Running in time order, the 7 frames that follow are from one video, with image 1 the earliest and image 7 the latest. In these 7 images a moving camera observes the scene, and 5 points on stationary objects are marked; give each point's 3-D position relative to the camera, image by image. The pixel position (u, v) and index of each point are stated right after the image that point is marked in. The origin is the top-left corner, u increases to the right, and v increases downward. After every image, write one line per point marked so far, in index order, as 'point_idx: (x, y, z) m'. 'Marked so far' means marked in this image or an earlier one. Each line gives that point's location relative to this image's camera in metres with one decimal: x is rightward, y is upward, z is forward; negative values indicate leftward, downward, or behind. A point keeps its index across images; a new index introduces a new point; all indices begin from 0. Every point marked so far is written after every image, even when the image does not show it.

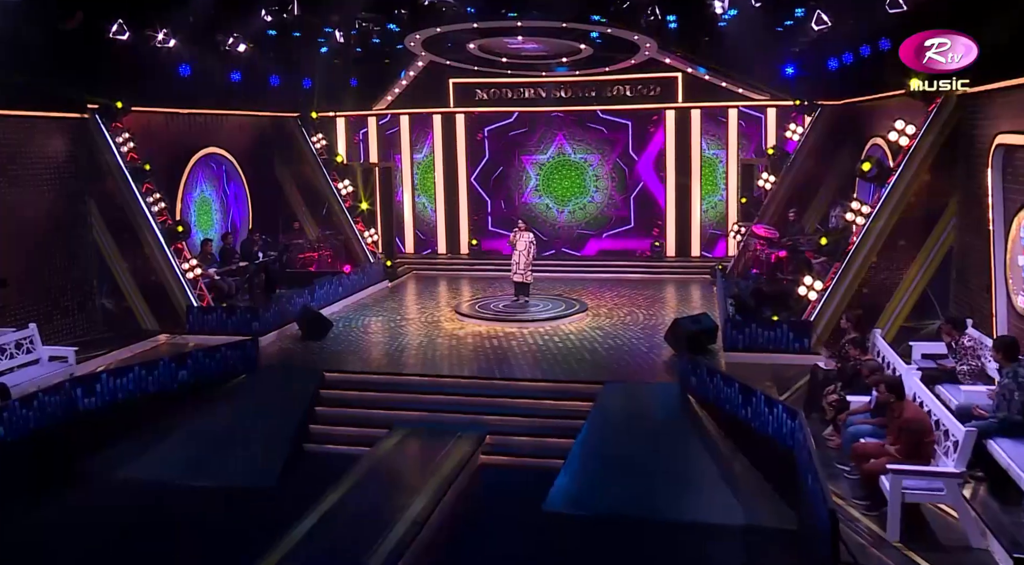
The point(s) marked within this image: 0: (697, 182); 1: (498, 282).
0: (+4.0, +2.2, +16.9) m
1: (-0.4, 0.0, +16.3) m
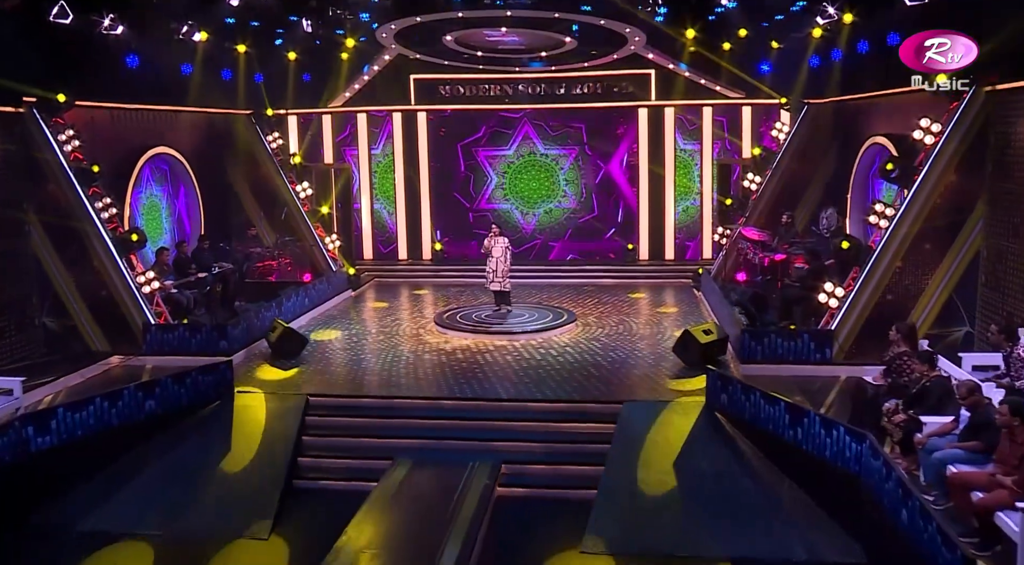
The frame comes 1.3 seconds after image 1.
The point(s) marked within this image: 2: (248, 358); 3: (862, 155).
0: (+3.3, +2.1, +16.5) m
1: (-0.9, -0.1, +15.4) m
2: (-3.5, -1.0, +10.5) m
3: (+5.5, +2.0, +12.2) m
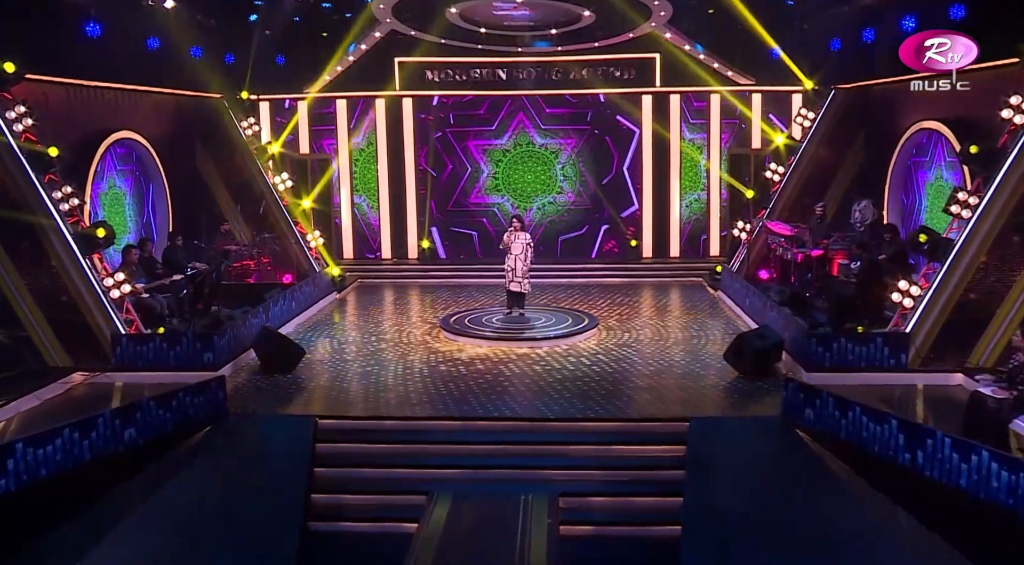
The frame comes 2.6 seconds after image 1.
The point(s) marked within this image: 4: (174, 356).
0: (+3.2, +2.1, +15.5) m
1: (-0.9, -0.1, +14.2) m
2: (-3.2, -1.0, +9.1) m
3: (+5.6, +2.0, +11.4) m
4: (-3.7, -0.8, +8.7) m
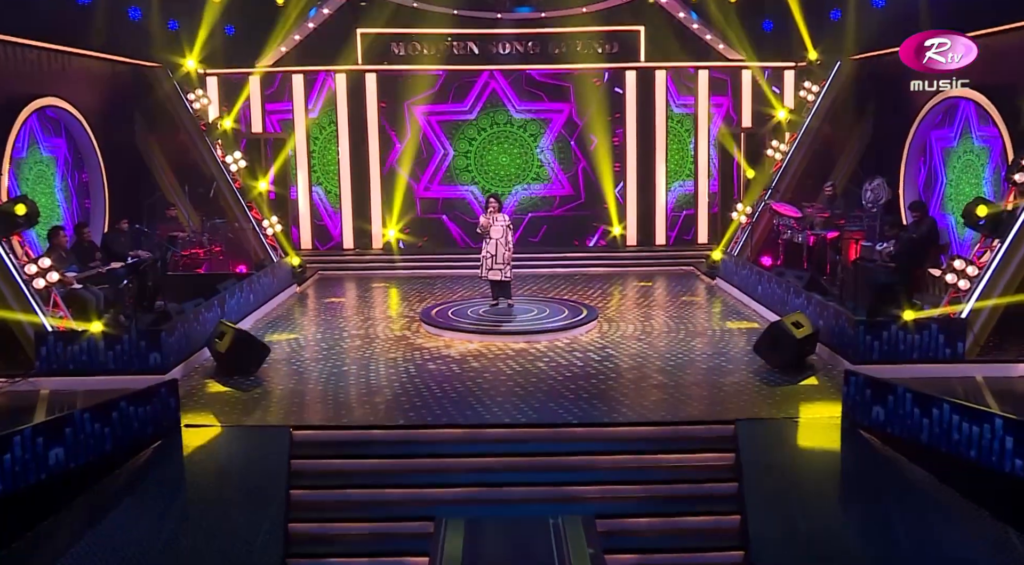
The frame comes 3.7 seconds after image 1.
0: (+2.8, +2.3, +14.5) m
1: (-1.2, 0.0, +12.9) m
2: (-3.2, -0.9, +7.7) m
3: (+5.4, +2.2, +10.6) m
4: (-3.7, -0.7, +7.2) m
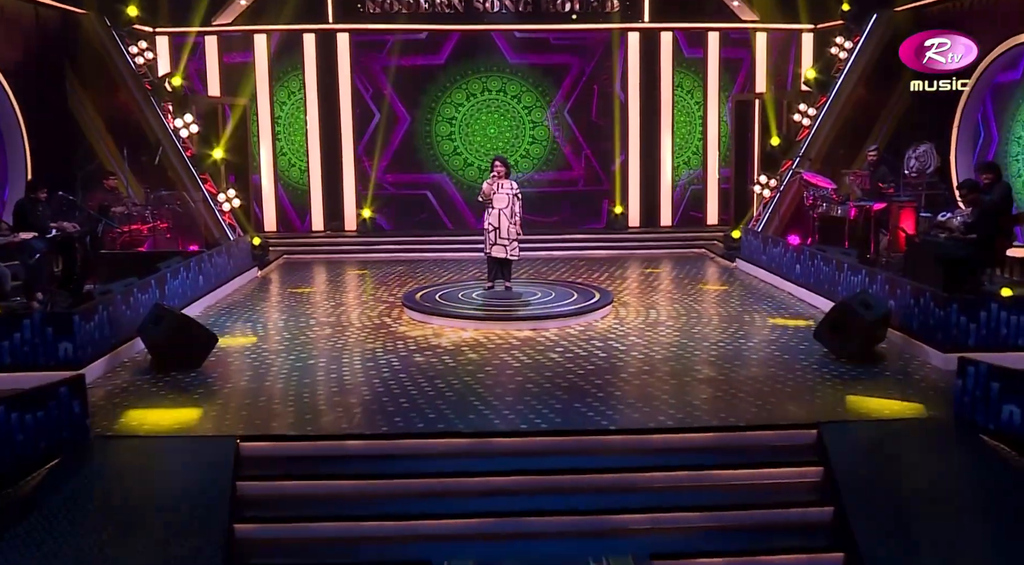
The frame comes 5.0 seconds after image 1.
0: (+2.6, +2.6, +13.1) m
1: (-1.3, +0.2, +11.4) m
2: (-3.1, -0.7, +6.1) m
3: (+5.4, +2.5, +9.3) m
4: (-3.6, -0.5, +5.6) m
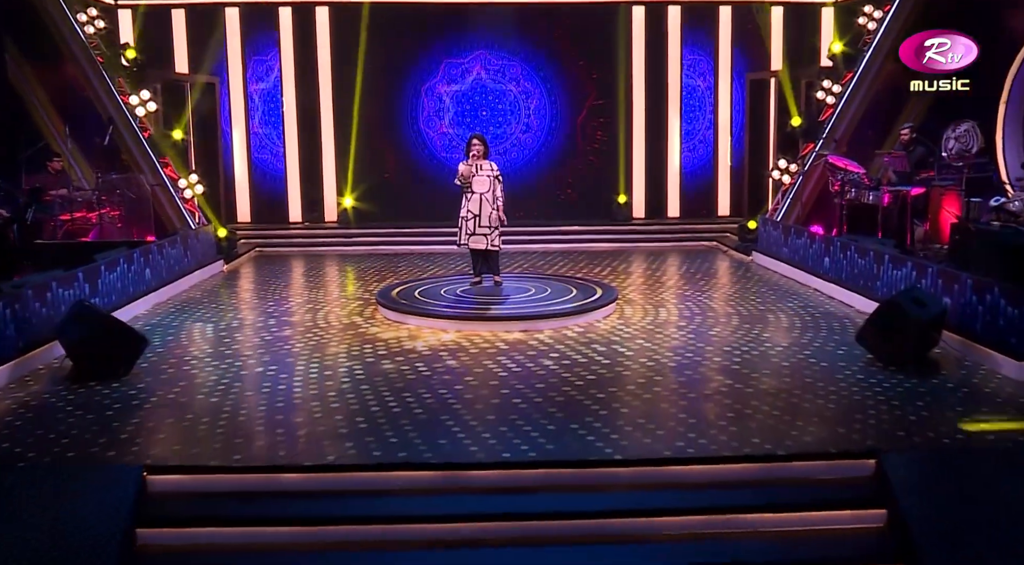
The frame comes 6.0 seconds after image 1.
0: (+2.5, +2.7, +12.1) m
1: (-1.4, +0.3, +10.4) m
2: (-3.2, -0.7, +5.1) m
3: (+5.3, +2.5, +8.2) m
4: (-3.7, -0.4, +4.6) m
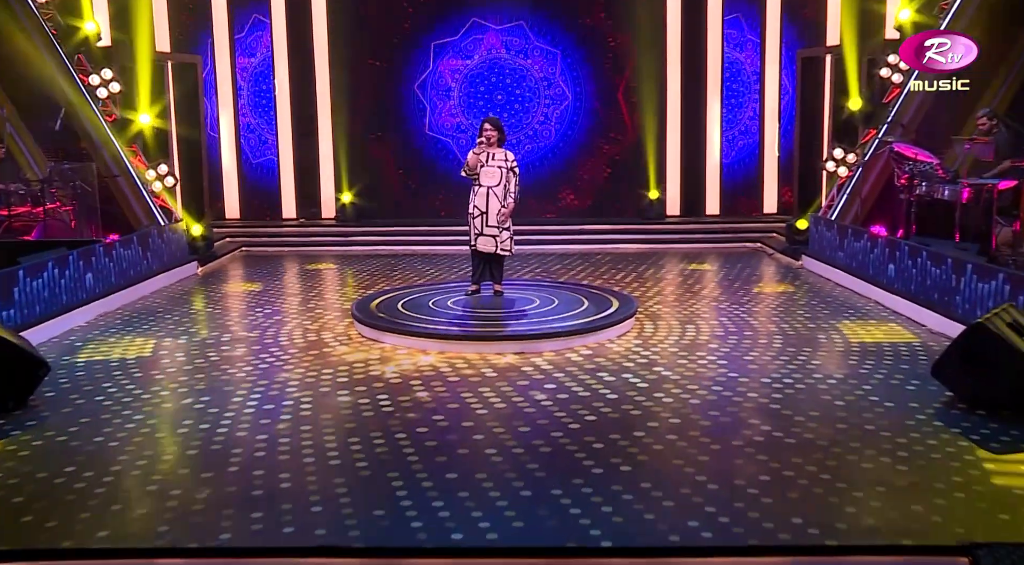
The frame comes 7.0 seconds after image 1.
0: (+2.8, +2.6, +10.8) m
1: (-1.2, +0.3, +9.4) m
2: (-3.4, -0.7, +4.2) m
3: (+5.4, +2.4, +6.8) m
4: (-3.8, -0.5, +3.8) m
